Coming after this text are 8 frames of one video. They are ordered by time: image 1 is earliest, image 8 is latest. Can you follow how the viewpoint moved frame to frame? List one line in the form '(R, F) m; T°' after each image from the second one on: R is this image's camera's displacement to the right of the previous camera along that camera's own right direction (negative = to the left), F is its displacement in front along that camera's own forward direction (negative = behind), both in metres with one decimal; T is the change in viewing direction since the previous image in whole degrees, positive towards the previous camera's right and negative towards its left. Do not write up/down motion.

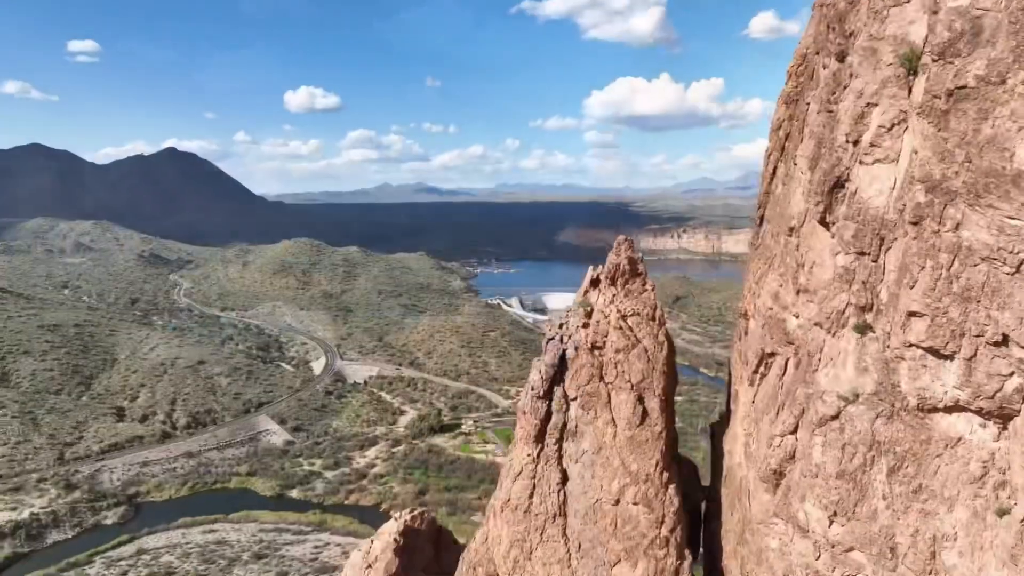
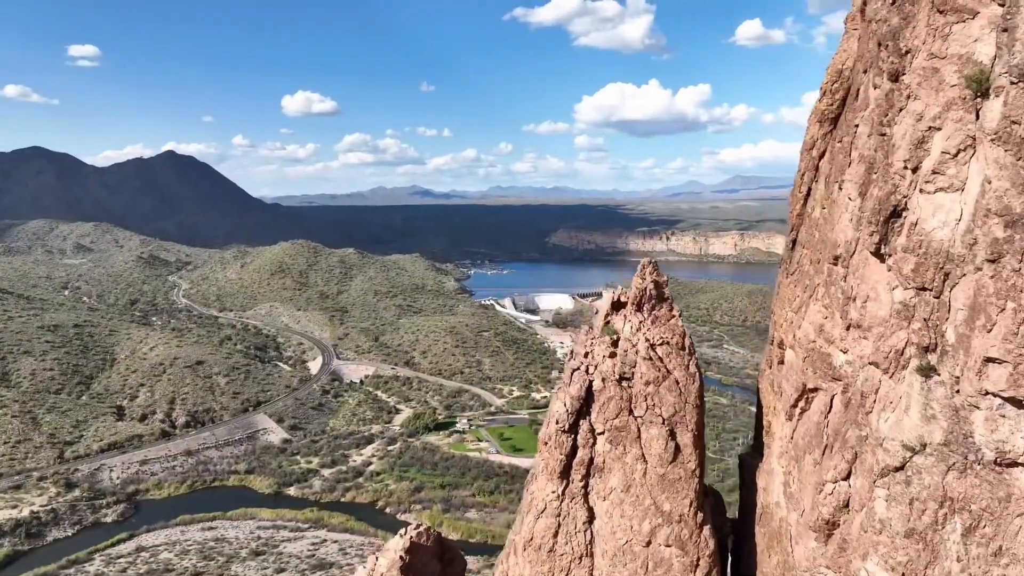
(-0.5, -1.1) m; +1°
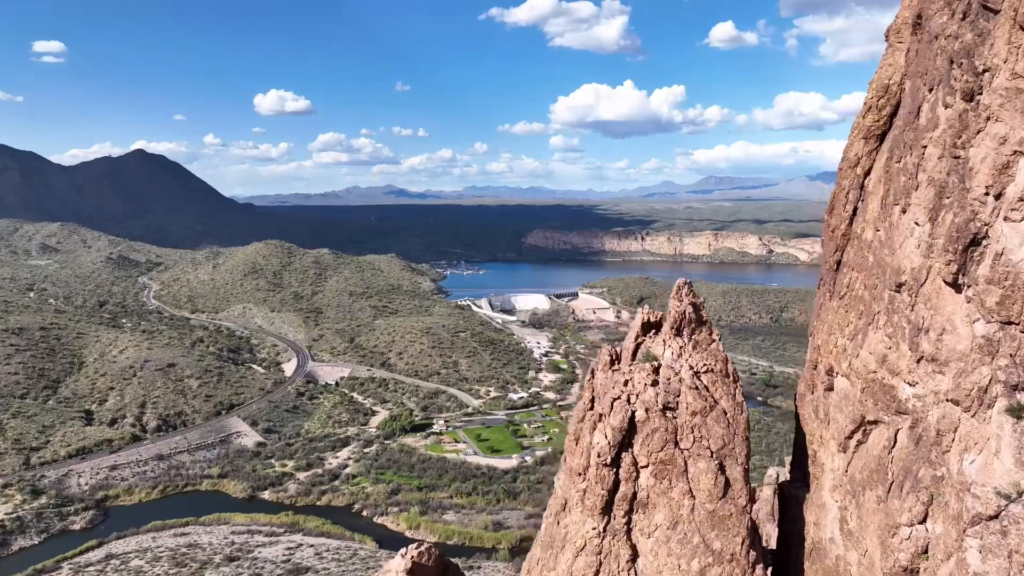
(-0.1, +0.1) m; +2°
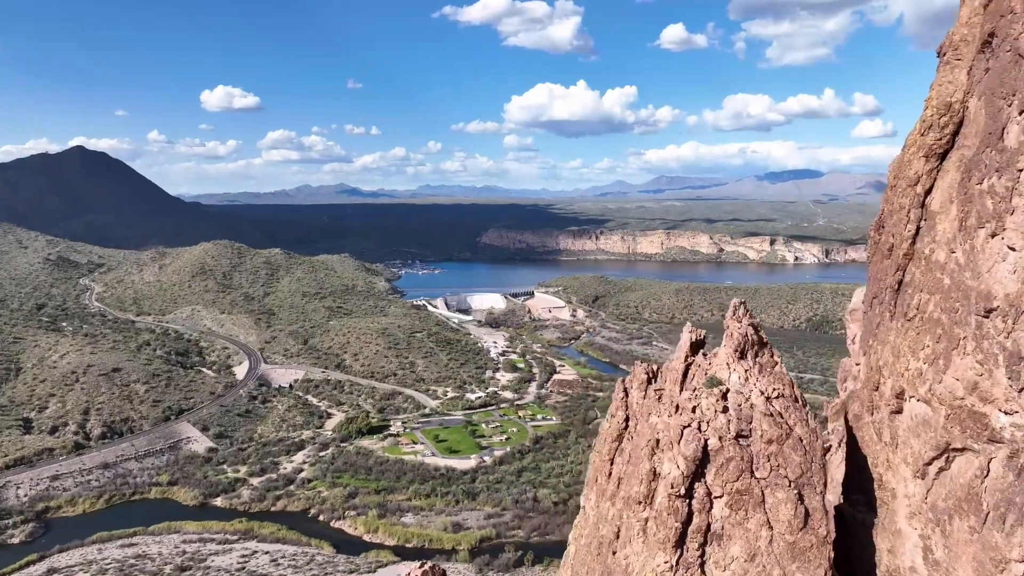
(-0.2, +0.1) m; +4°
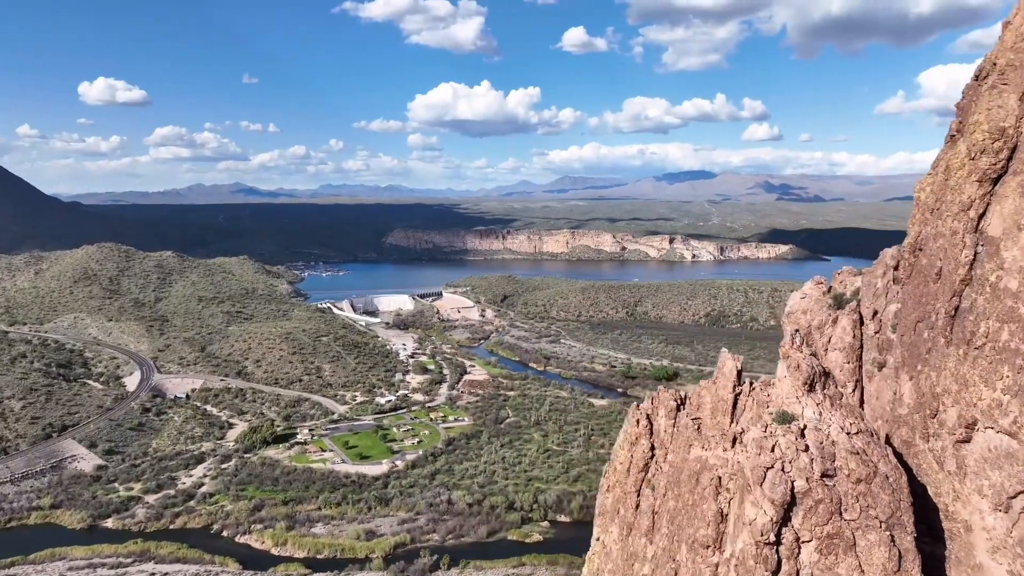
(-0.3, +0.2) m; +8°
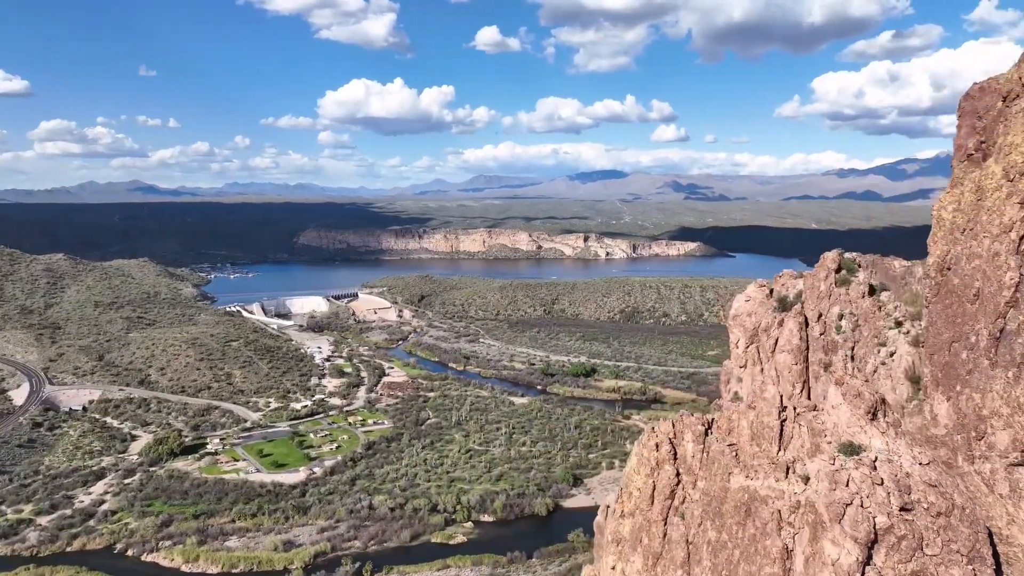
(-0.3, +0.1) m; +7°
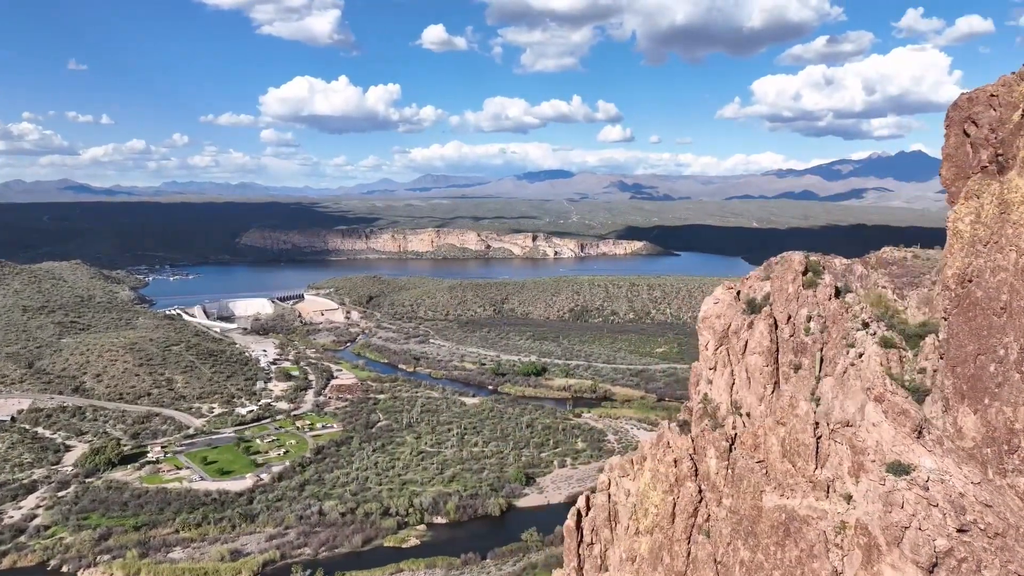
(-0.2, +0.1) m; +4°
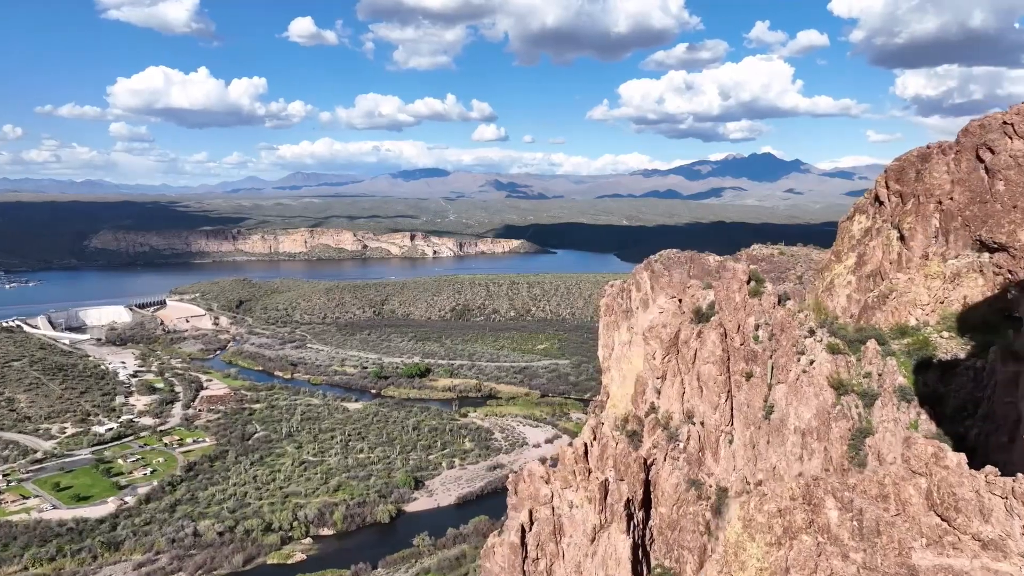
(-0.6, +0.3) m; +10°
